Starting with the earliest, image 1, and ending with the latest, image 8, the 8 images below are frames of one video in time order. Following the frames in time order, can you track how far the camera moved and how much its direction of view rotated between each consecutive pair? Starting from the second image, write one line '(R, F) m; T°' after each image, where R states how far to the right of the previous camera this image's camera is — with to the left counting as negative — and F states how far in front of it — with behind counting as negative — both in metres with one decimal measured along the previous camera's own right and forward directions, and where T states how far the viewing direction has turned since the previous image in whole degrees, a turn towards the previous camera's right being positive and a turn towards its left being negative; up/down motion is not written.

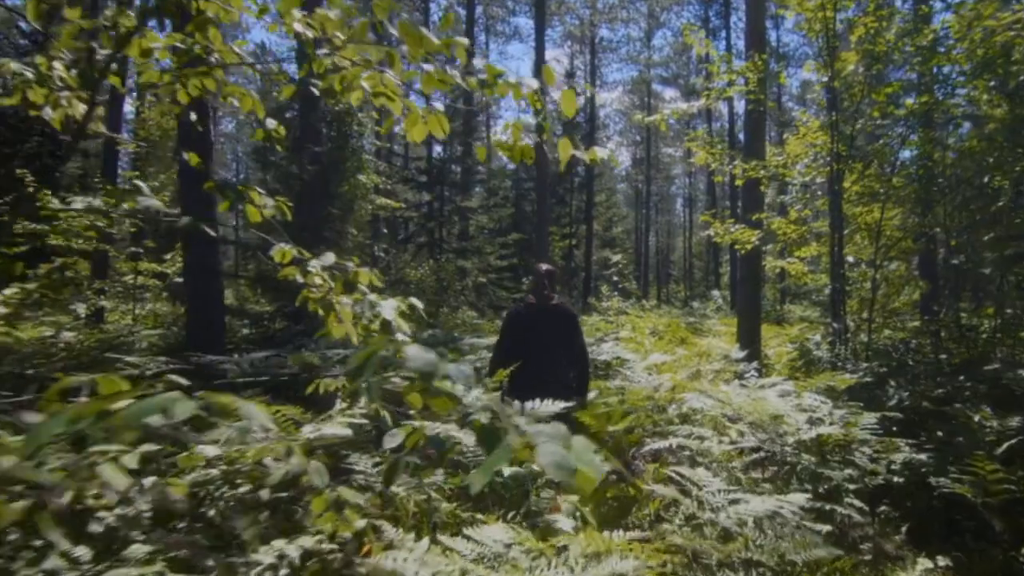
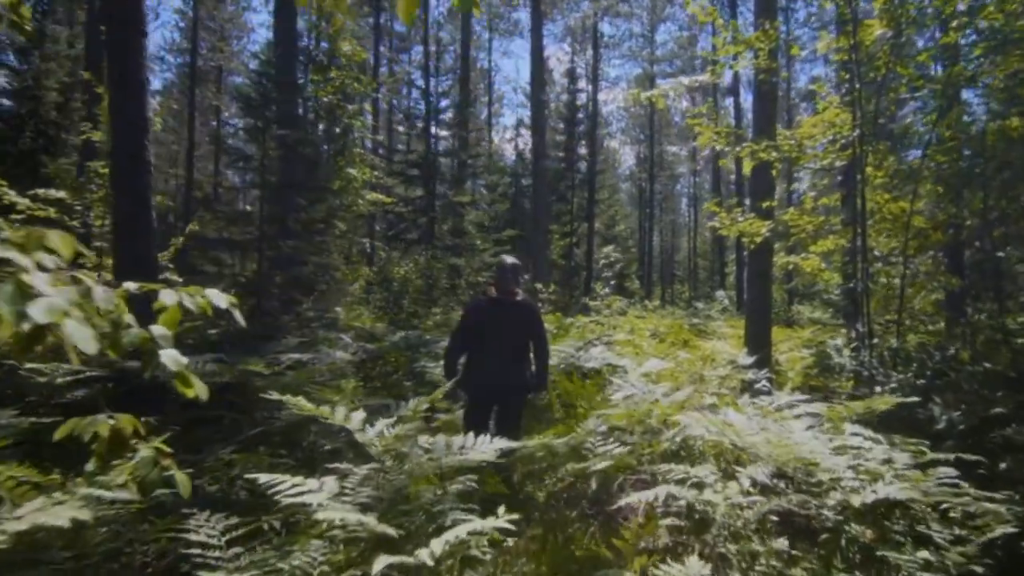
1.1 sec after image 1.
(+0.4, +1.1) m; 0°
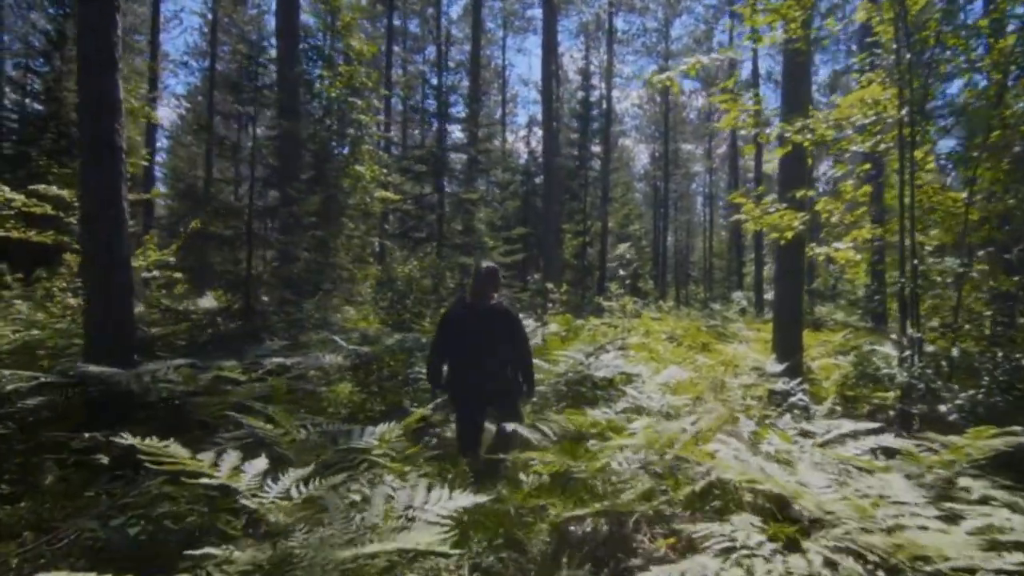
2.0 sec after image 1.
(+0.1, +0.8) m; -1°
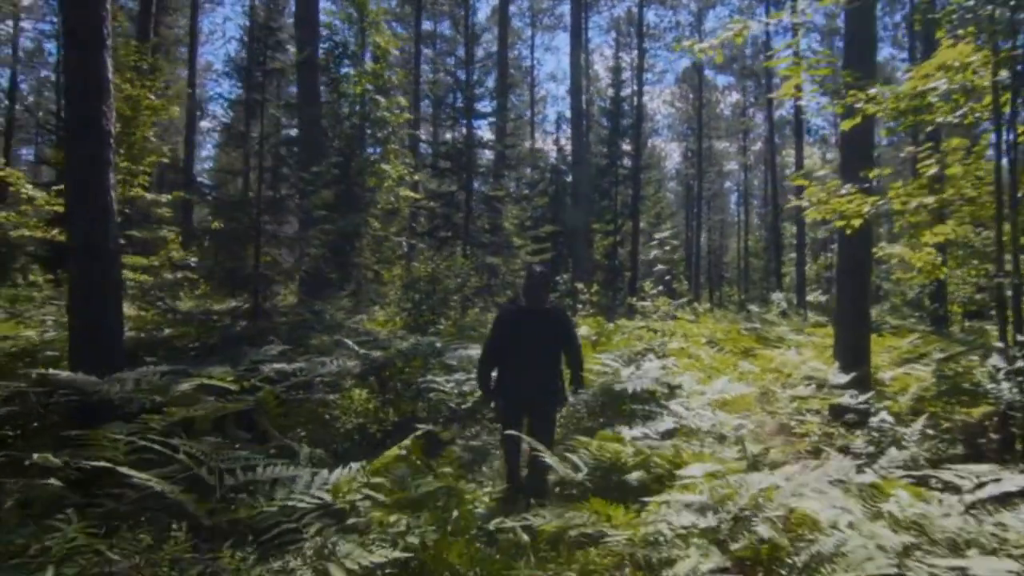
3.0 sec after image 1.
(+0.1, +0.9) m; -3°
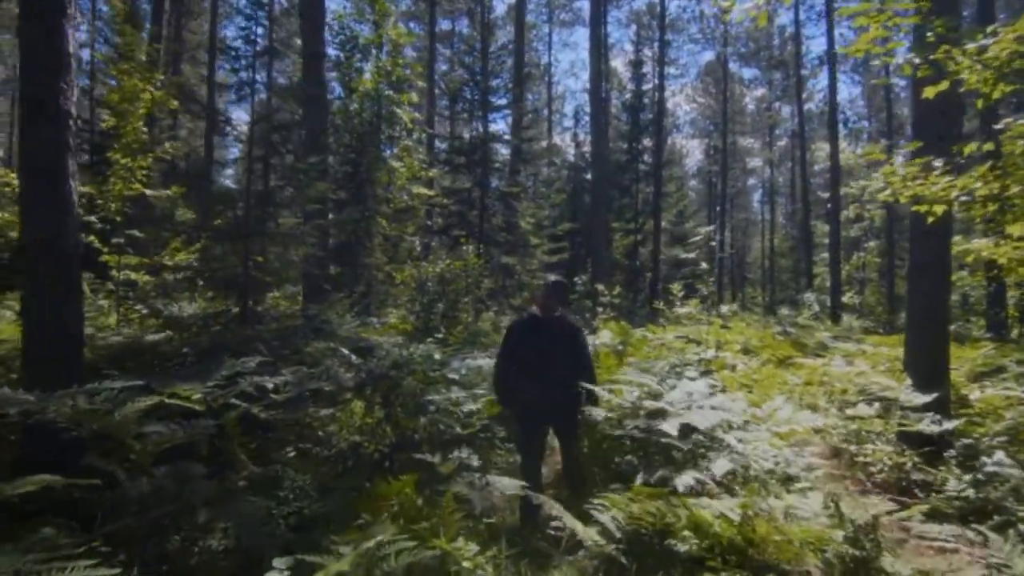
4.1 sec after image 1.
(0.0, +1.0) m; -2°
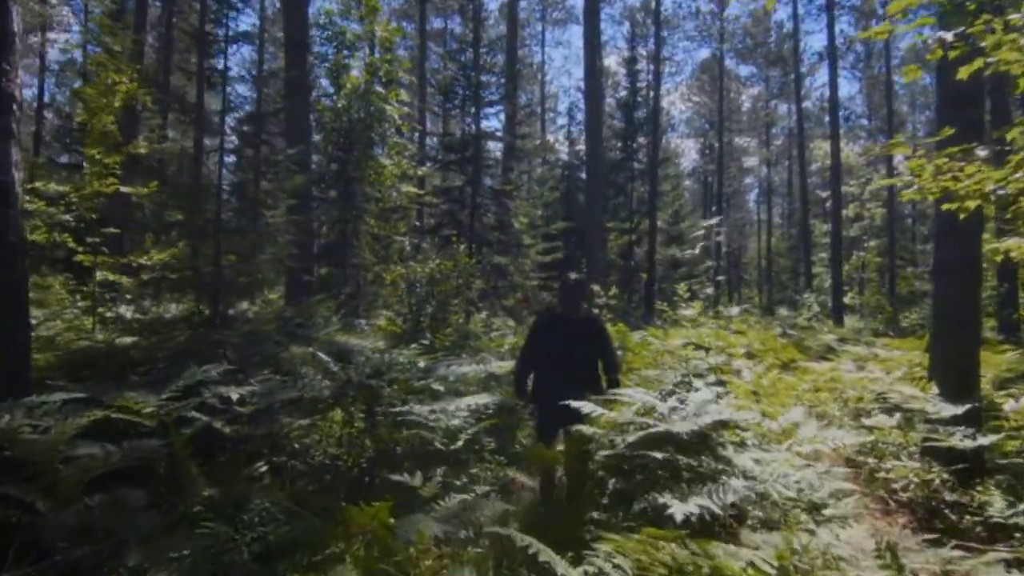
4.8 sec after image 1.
(+0.1, +0.6) m; +1°
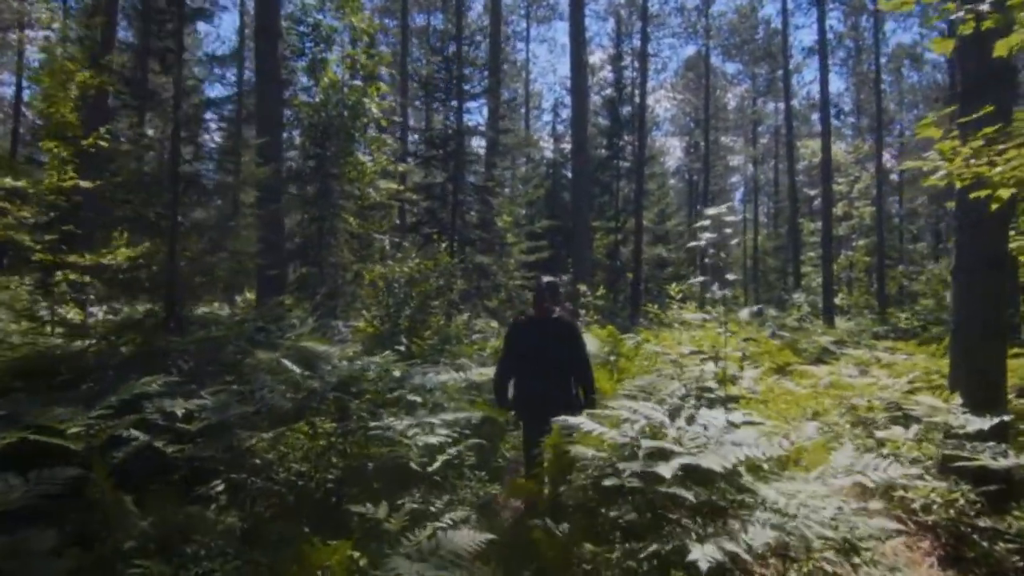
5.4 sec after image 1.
(0.0, +0.6) m; +1°
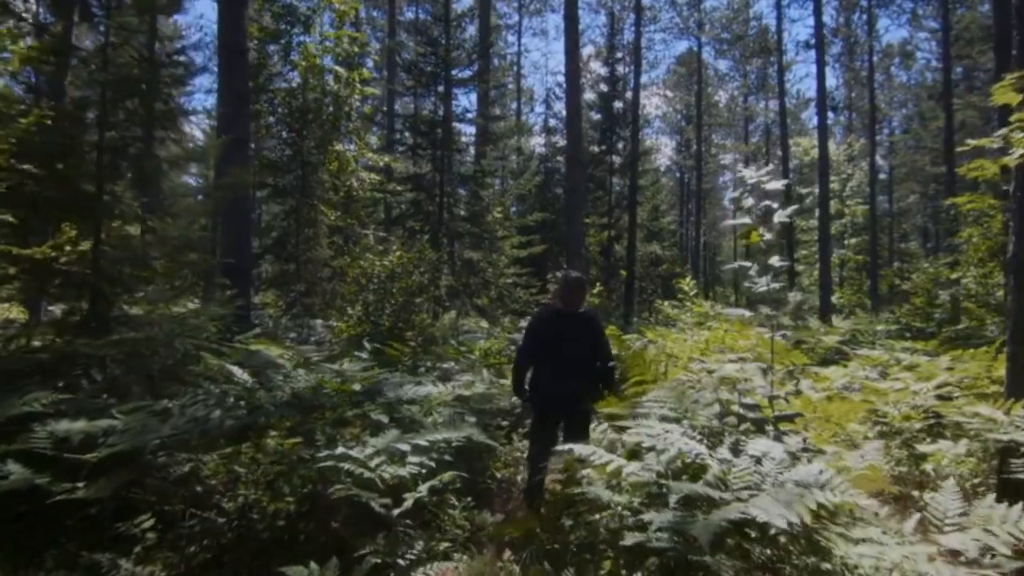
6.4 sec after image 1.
(0.0, +1.0) m; +1°
